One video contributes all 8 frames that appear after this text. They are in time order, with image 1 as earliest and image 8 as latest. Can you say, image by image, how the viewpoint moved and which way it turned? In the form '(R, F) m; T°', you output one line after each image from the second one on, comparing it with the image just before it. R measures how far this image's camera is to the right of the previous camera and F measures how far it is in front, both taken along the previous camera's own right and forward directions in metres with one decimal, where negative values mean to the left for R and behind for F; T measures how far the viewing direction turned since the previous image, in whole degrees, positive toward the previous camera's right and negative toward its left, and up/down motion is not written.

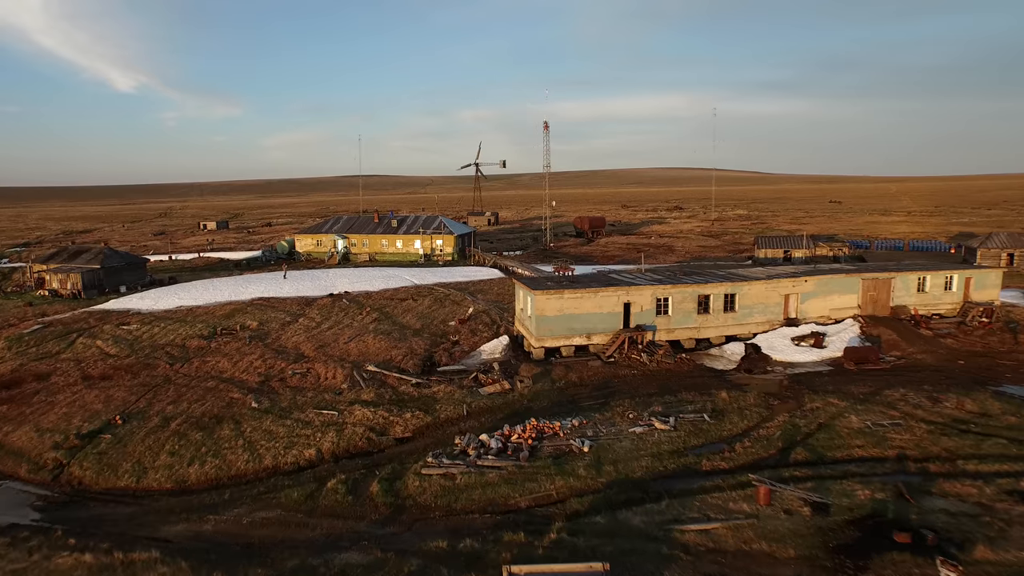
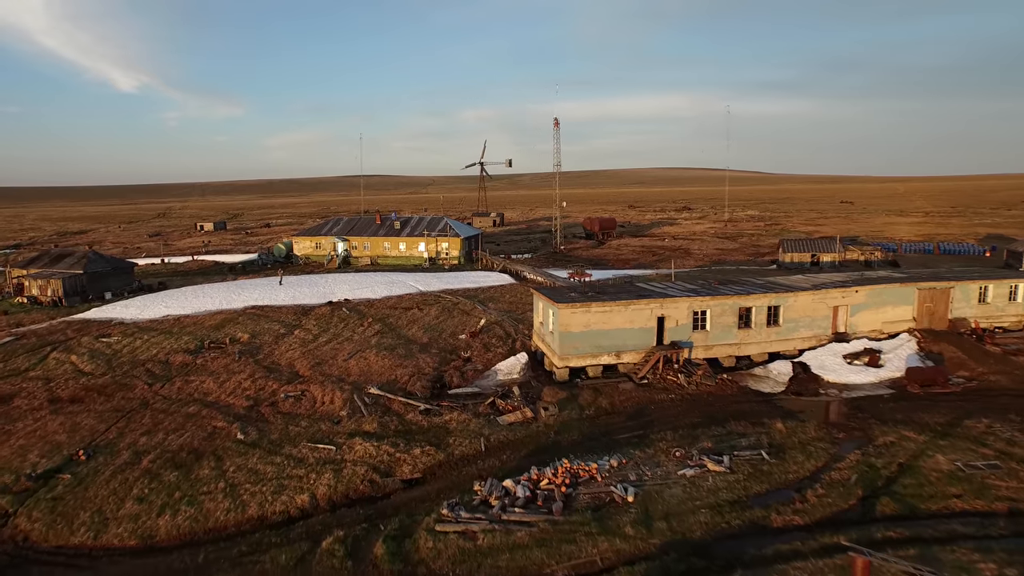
(-0.6, +2.5) m; 0°
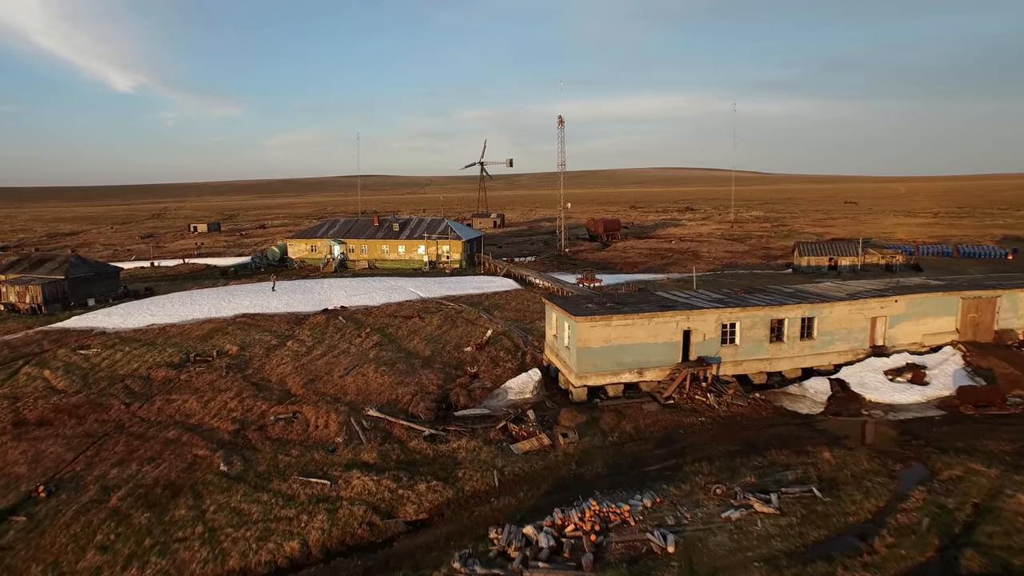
(-0.4, +1.8) m; 0°
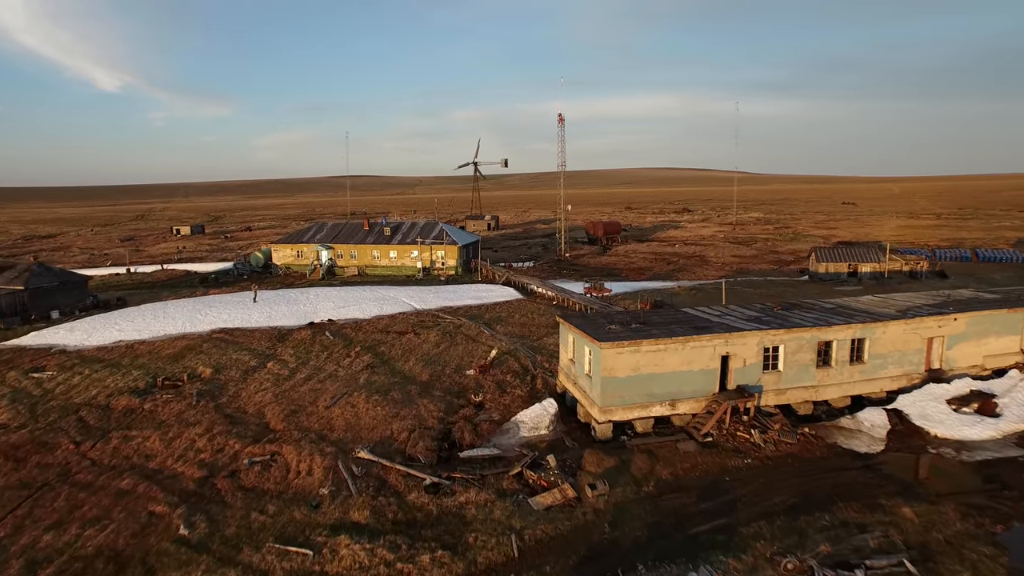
(-0.6, +2.6) m; +1°
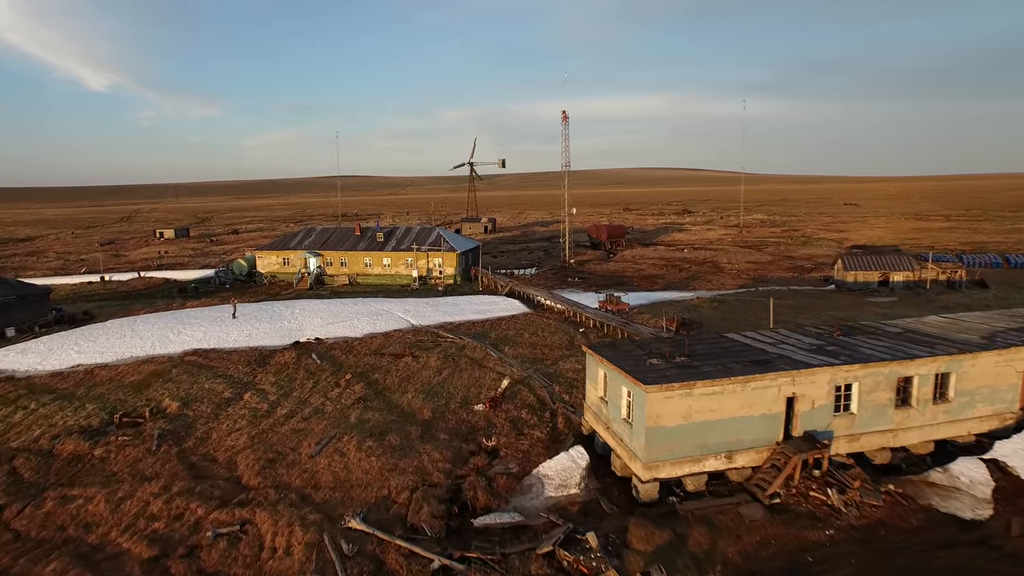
(-0.6, +2.9) m; +1°
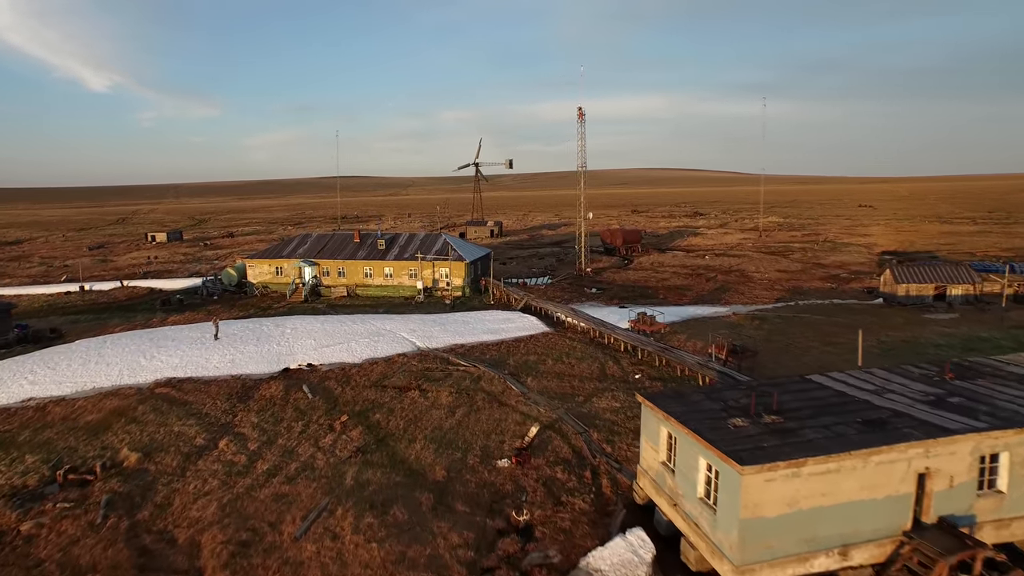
(-0.7, +3.4) m; 0°
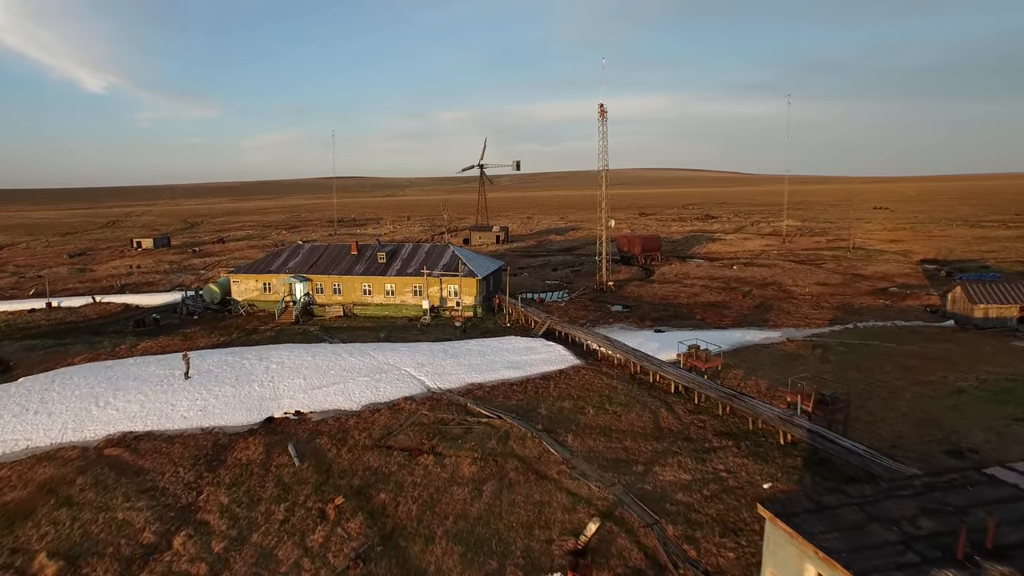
(-1.0, +4.0) m; 0°
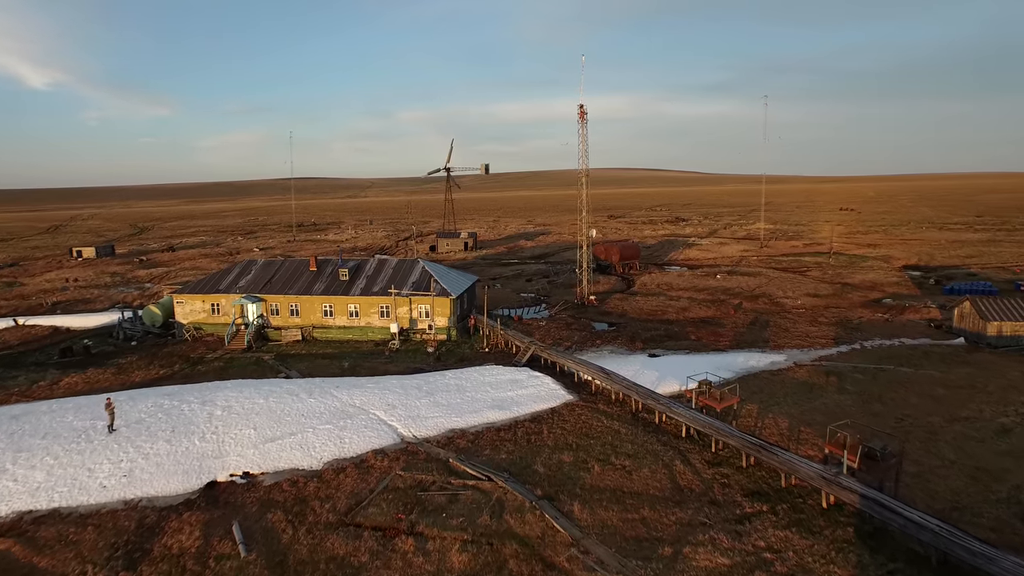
(-0.6, +2.9) m; +3°
